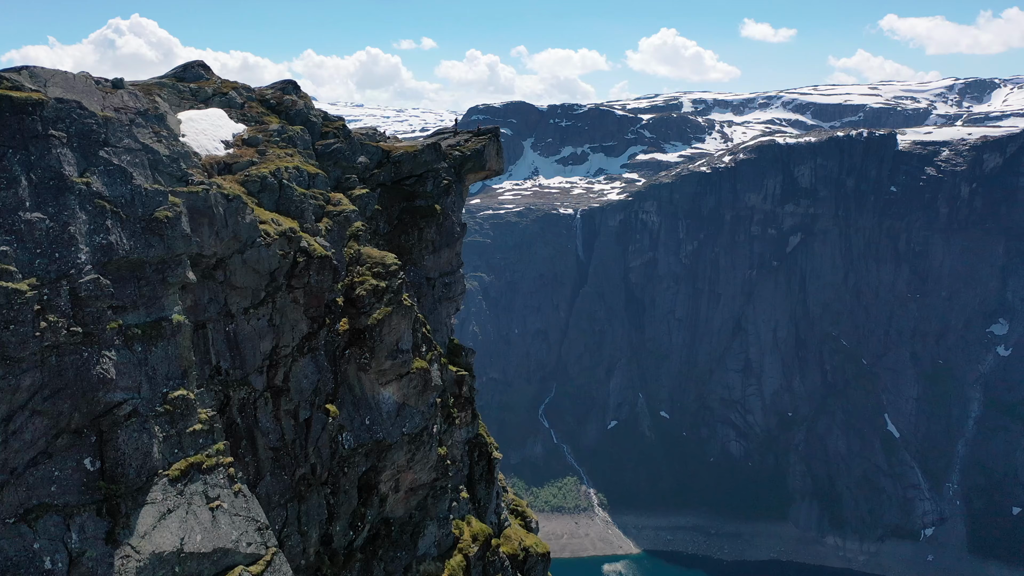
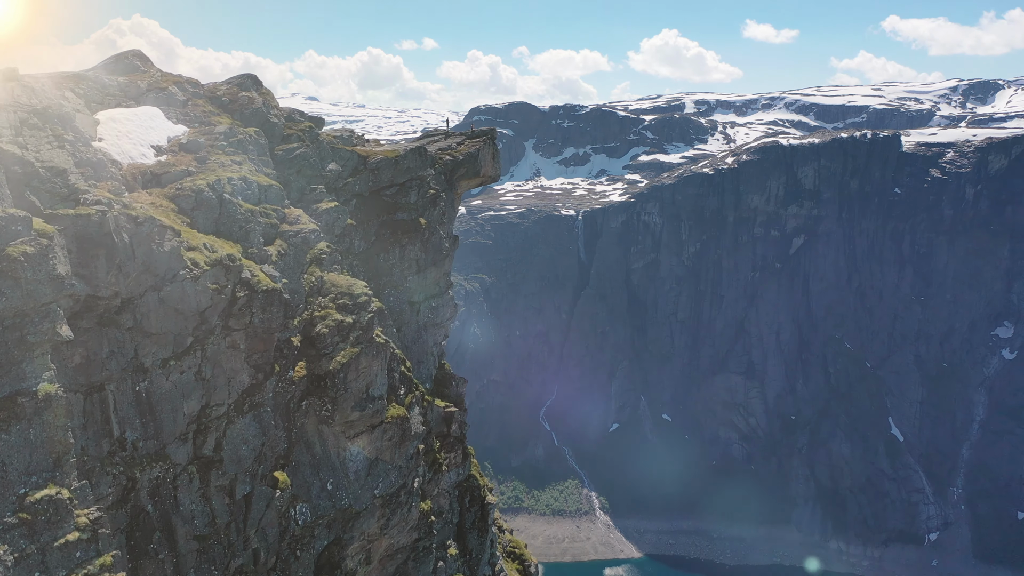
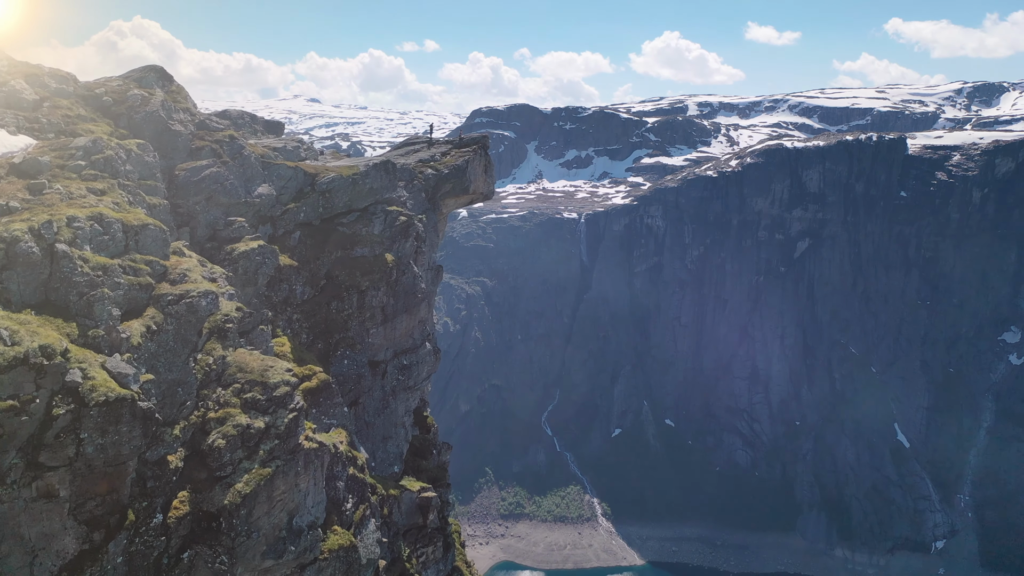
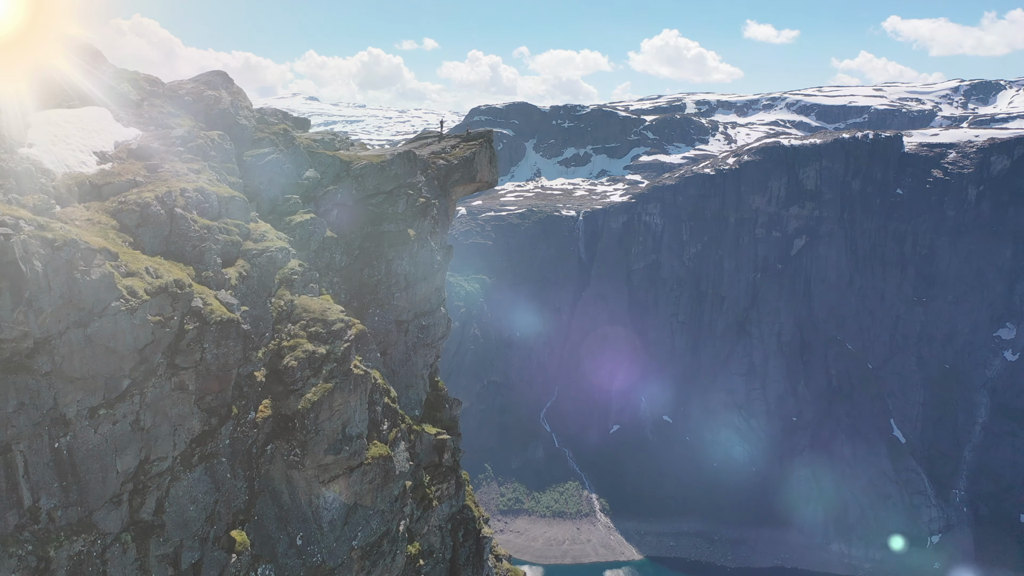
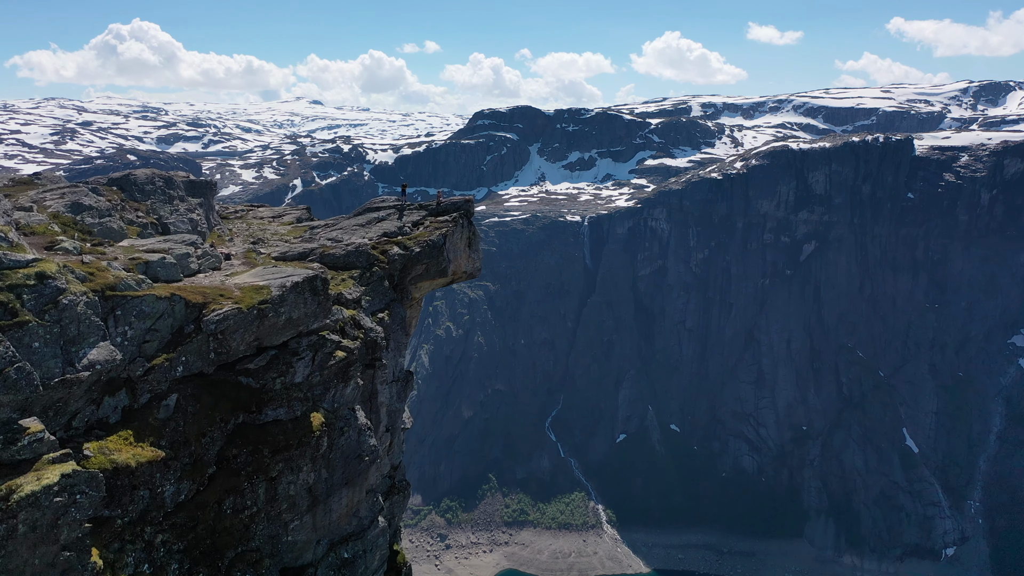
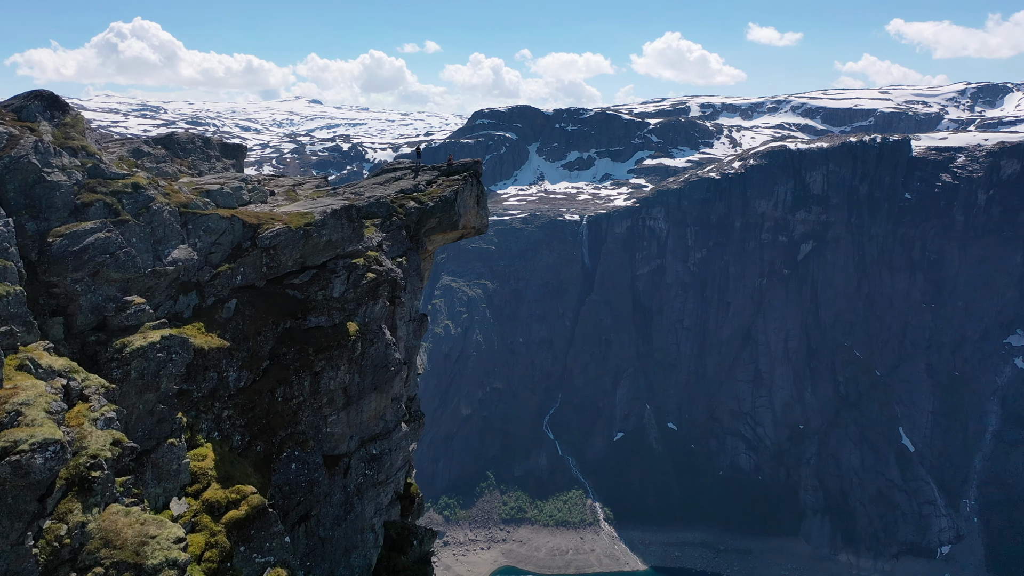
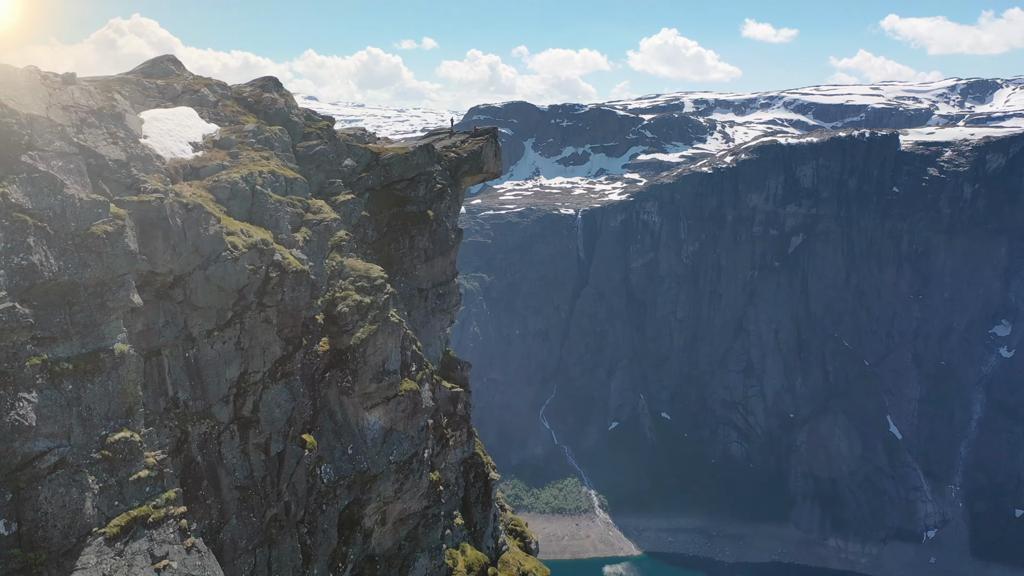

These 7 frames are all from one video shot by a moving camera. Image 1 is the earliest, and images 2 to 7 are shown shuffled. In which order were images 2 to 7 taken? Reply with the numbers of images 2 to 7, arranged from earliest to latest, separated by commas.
7, 2, 4, 3, 6, 5
